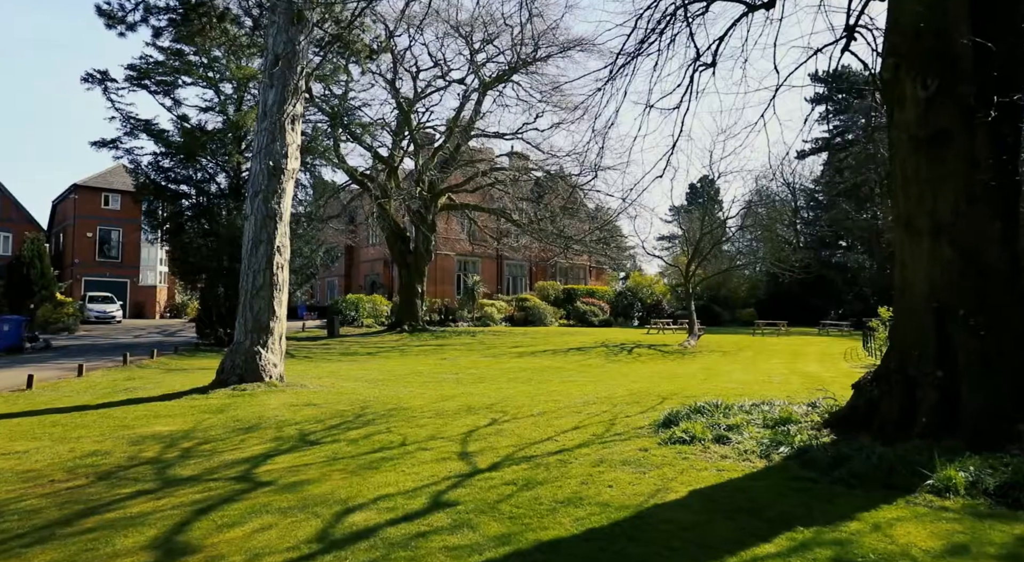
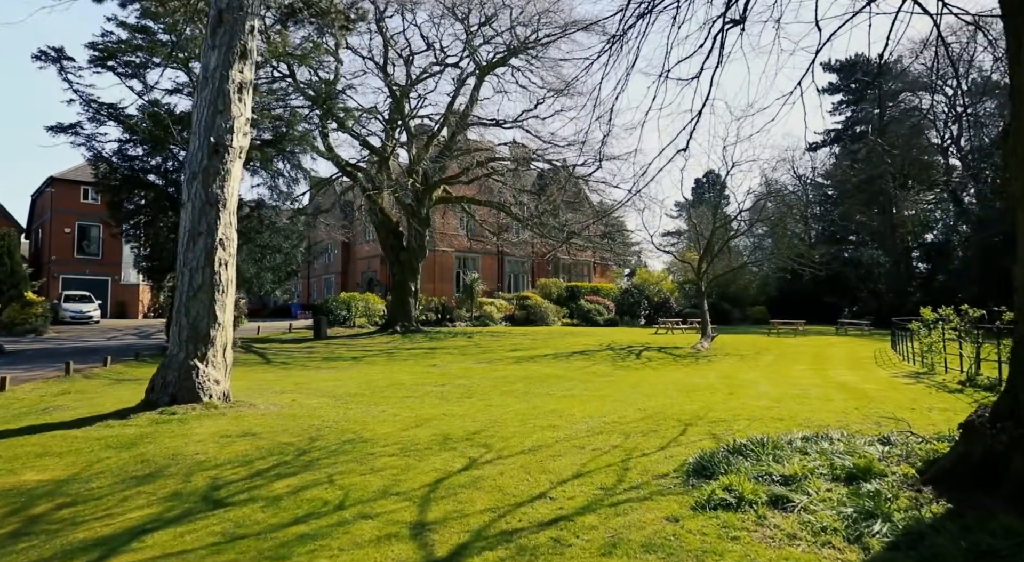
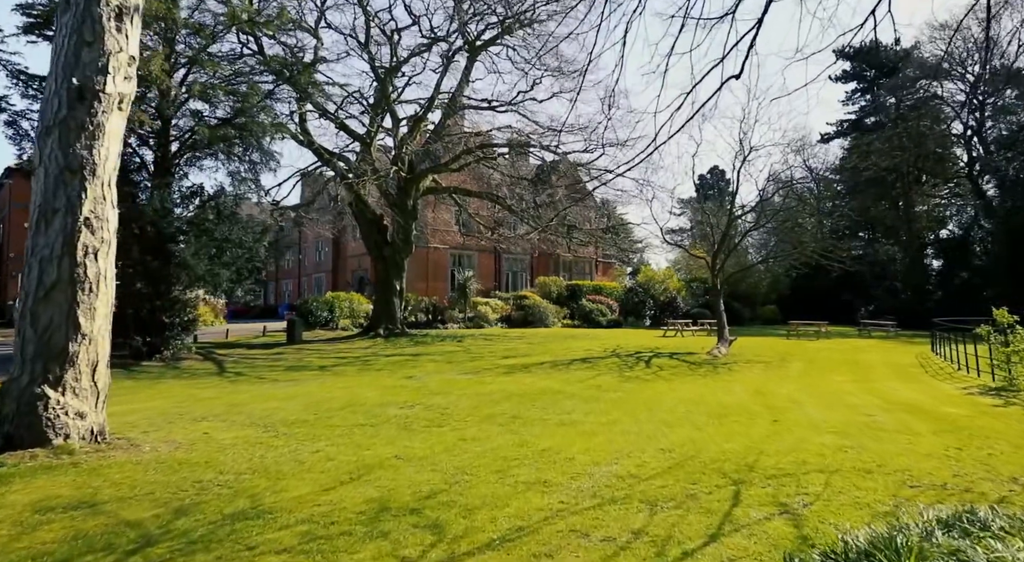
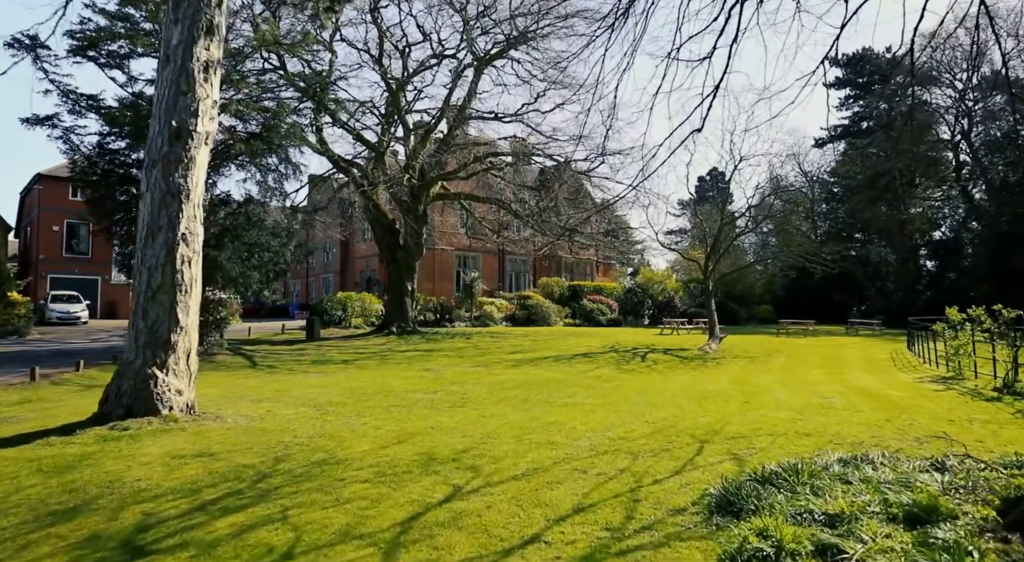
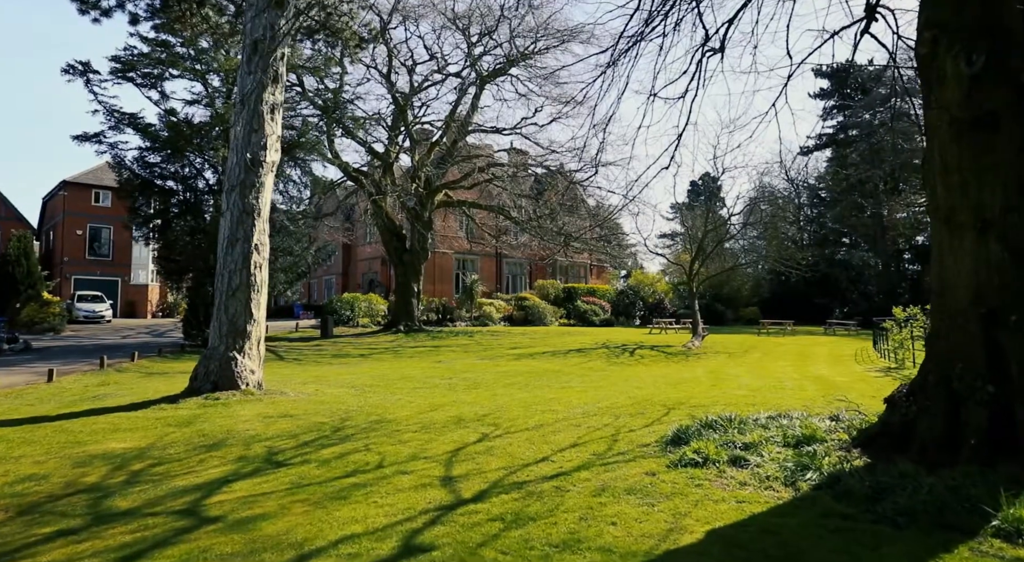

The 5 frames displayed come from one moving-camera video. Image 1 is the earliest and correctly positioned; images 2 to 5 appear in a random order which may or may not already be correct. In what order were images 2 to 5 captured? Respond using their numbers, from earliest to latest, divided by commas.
5, 2, 4, 3
